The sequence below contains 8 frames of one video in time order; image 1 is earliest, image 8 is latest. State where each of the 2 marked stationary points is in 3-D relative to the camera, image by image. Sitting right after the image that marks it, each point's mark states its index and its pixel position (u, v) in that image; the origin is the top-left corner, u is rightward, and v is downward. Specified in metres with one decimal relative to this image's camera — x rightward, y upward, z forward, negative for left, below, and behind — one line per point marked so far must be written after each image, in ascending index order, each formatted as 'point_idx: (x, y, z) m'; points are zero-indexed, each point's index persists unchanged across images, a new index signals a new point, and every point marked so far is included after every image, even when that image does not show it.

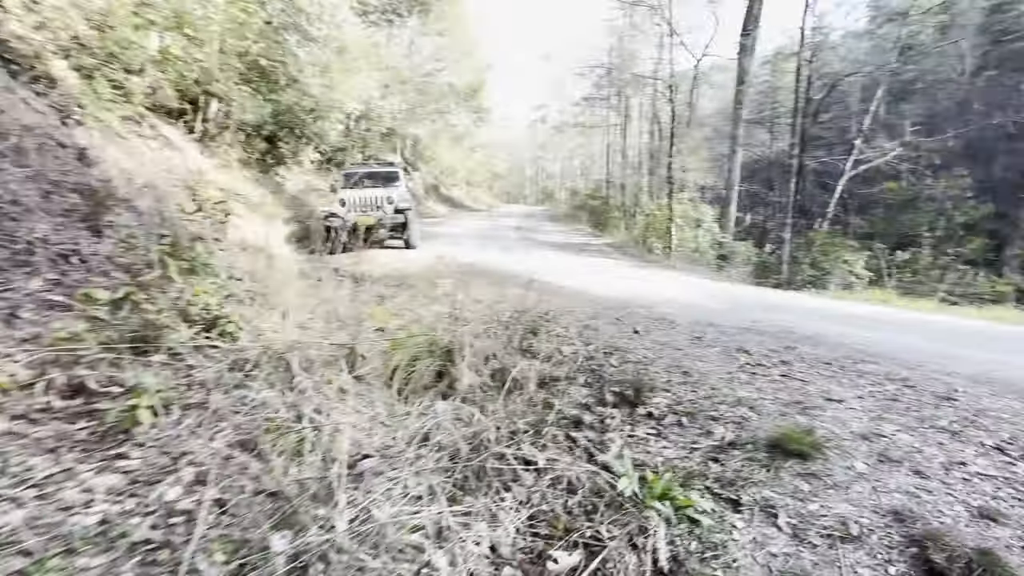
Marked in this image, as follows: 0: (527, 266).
0: (0.0, +0.4, +7.7) m
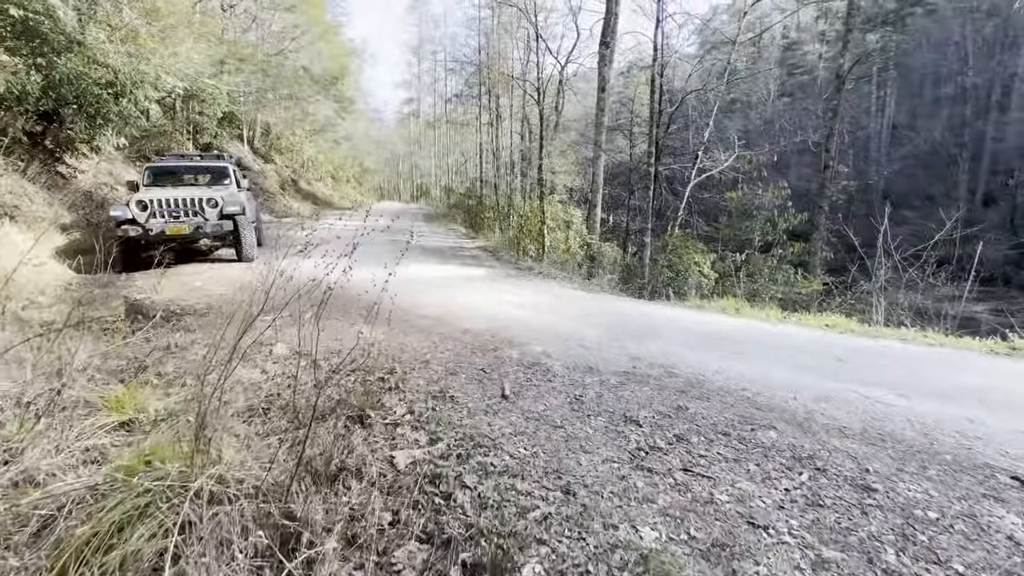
0: (-2.1, 0.0, +6.6) m
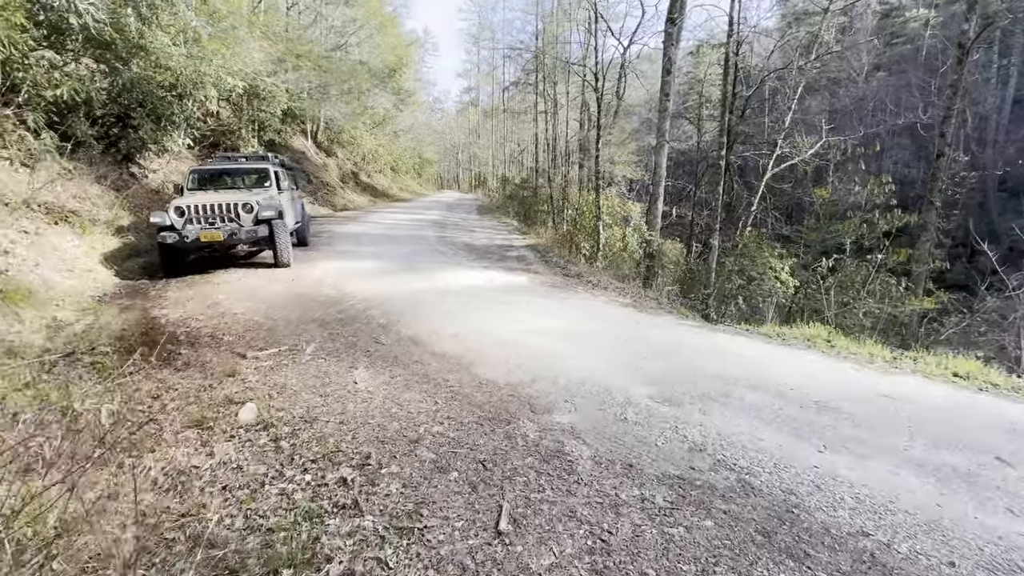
0: (-1.6, -0.2, +6.0) m
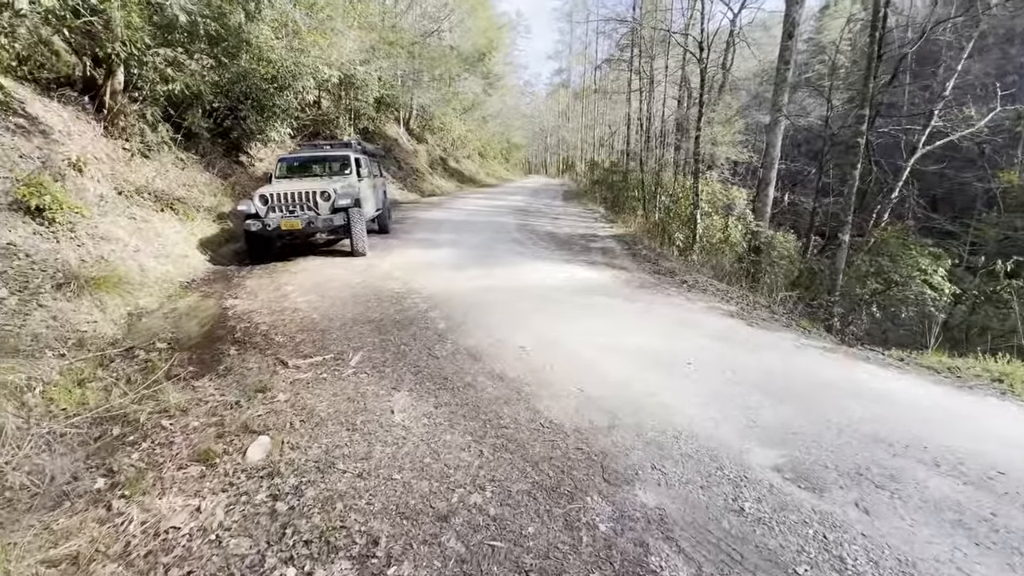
0: (-0.6, -0.2, +5.5) m
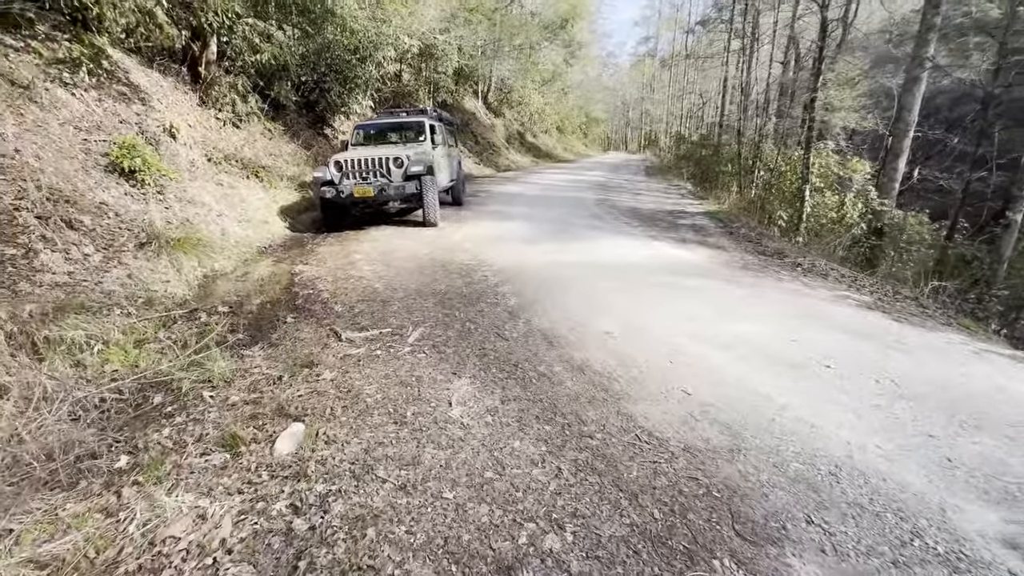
0: (+0.2, +0.1, +4.9) m
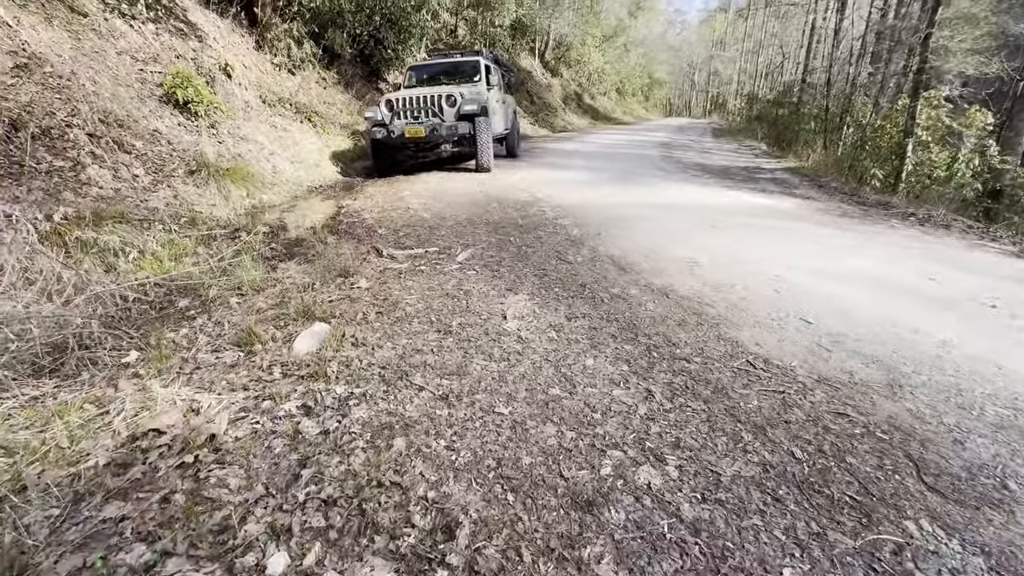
0: (+0.8, +0.7, +4.4) m
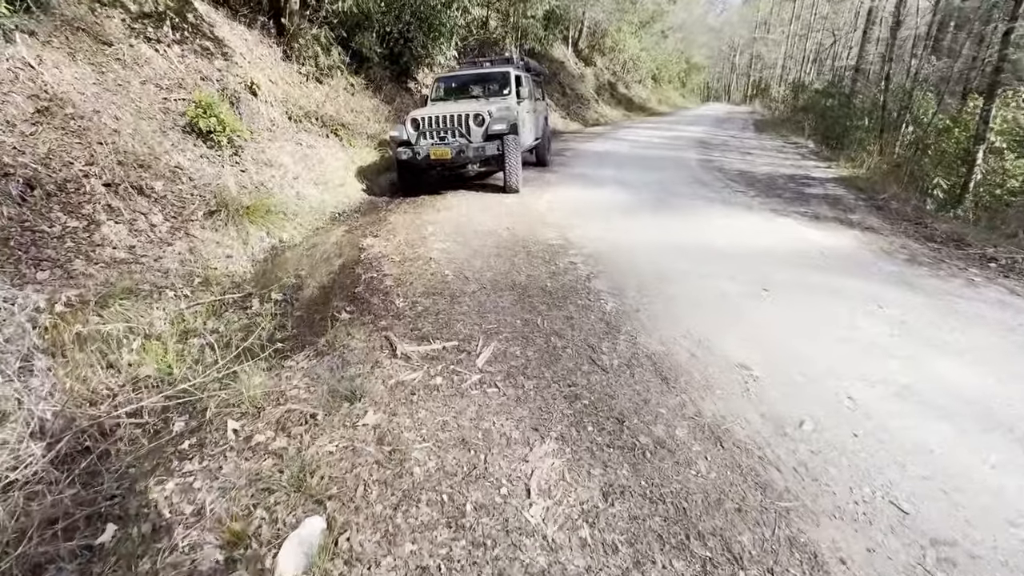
0: (+1.1, +0.2, +4.0) m
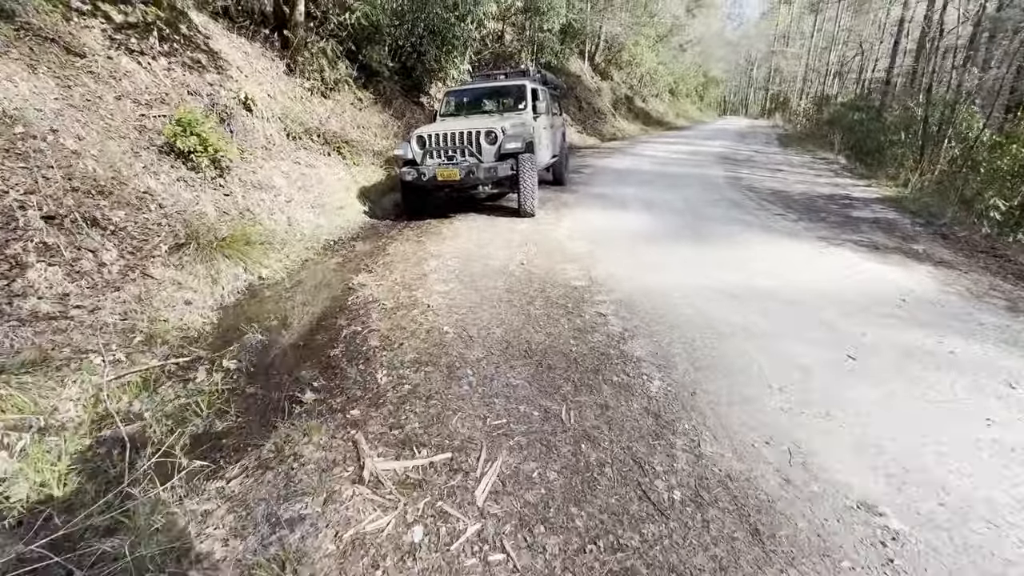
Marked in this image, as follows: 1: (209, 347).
0: (+1.2, -0.2, +3.2) m
1: (-2.0, -0.4, +2.9) m
